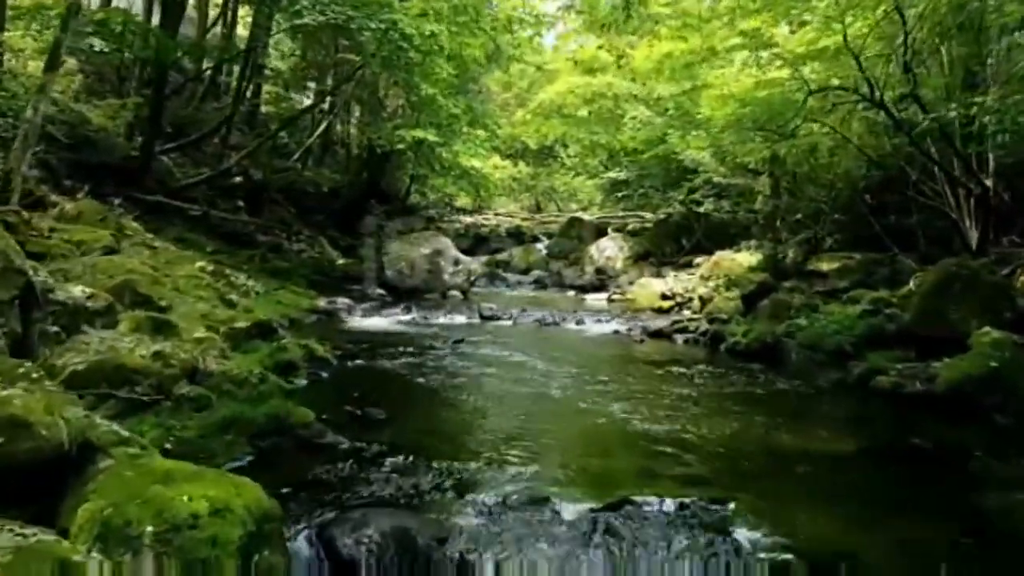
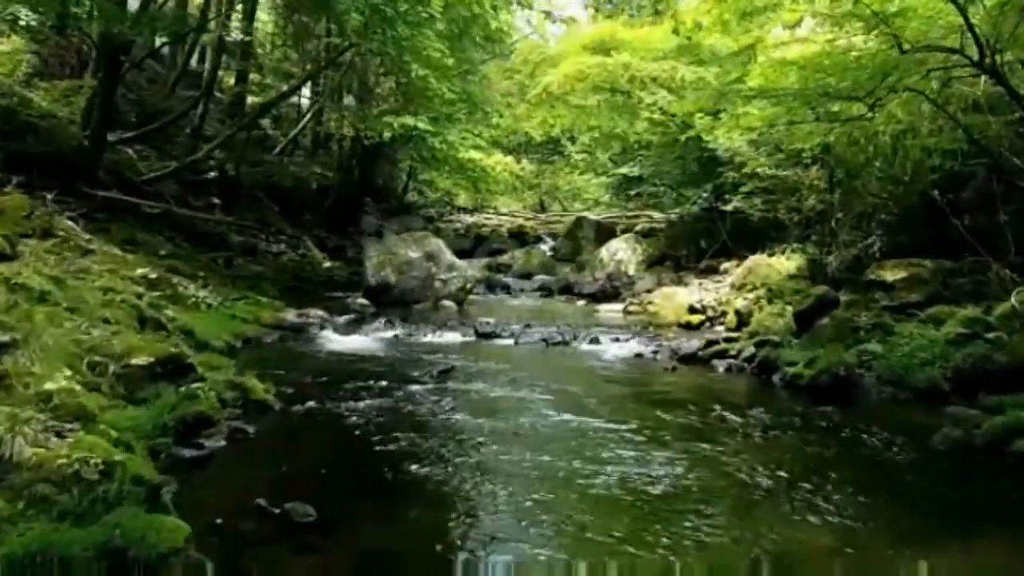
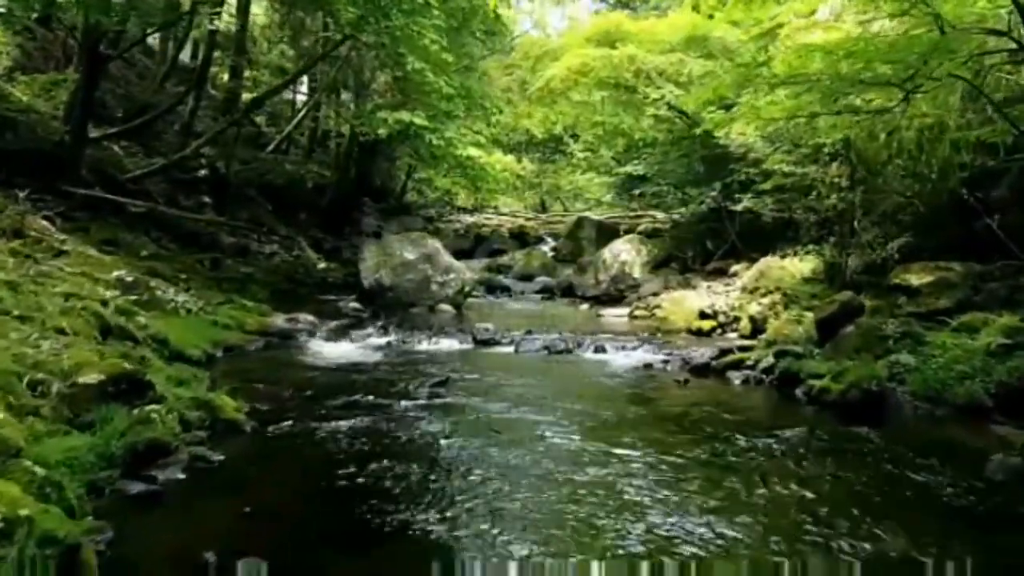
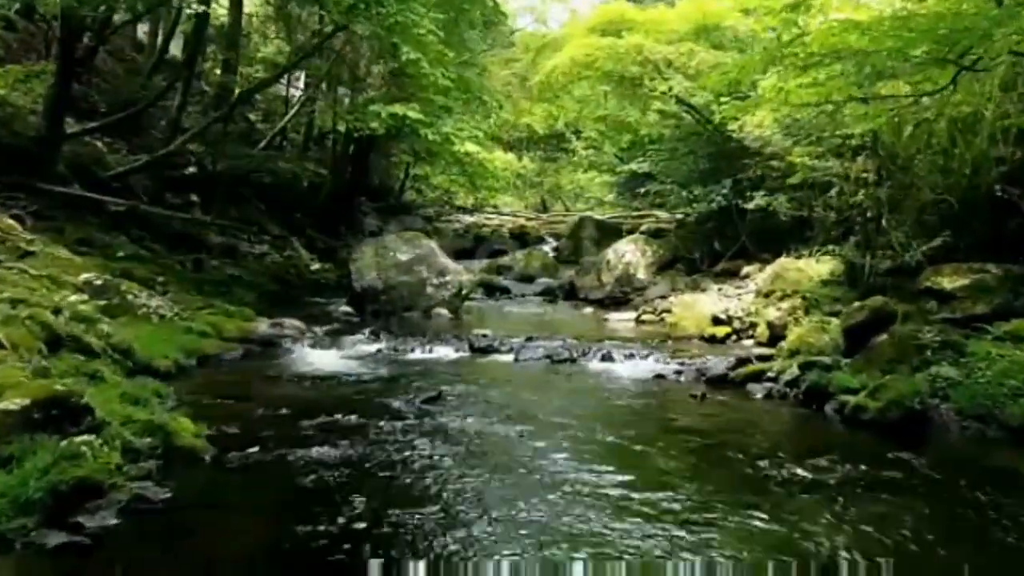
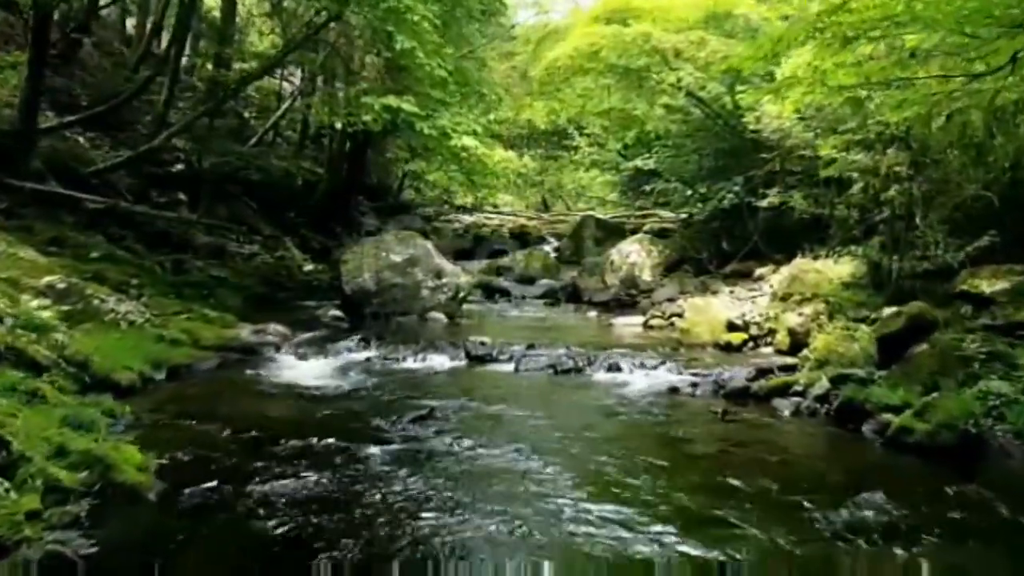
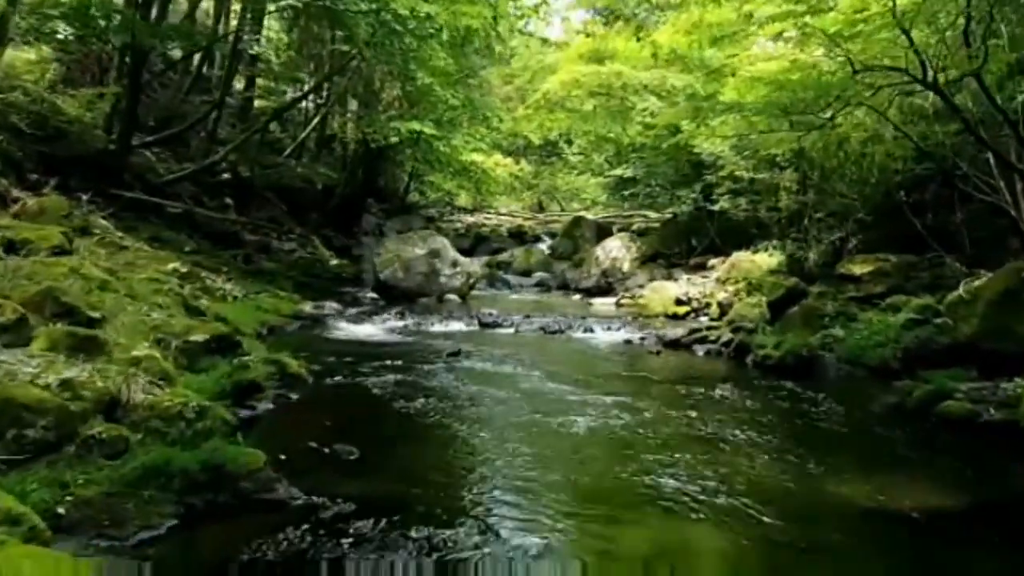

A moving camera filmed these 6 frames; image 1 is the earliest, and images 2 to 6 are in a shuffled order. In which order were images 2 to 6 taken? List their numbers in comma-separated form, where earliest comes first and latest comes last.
6, 2, 3, 4, 5
